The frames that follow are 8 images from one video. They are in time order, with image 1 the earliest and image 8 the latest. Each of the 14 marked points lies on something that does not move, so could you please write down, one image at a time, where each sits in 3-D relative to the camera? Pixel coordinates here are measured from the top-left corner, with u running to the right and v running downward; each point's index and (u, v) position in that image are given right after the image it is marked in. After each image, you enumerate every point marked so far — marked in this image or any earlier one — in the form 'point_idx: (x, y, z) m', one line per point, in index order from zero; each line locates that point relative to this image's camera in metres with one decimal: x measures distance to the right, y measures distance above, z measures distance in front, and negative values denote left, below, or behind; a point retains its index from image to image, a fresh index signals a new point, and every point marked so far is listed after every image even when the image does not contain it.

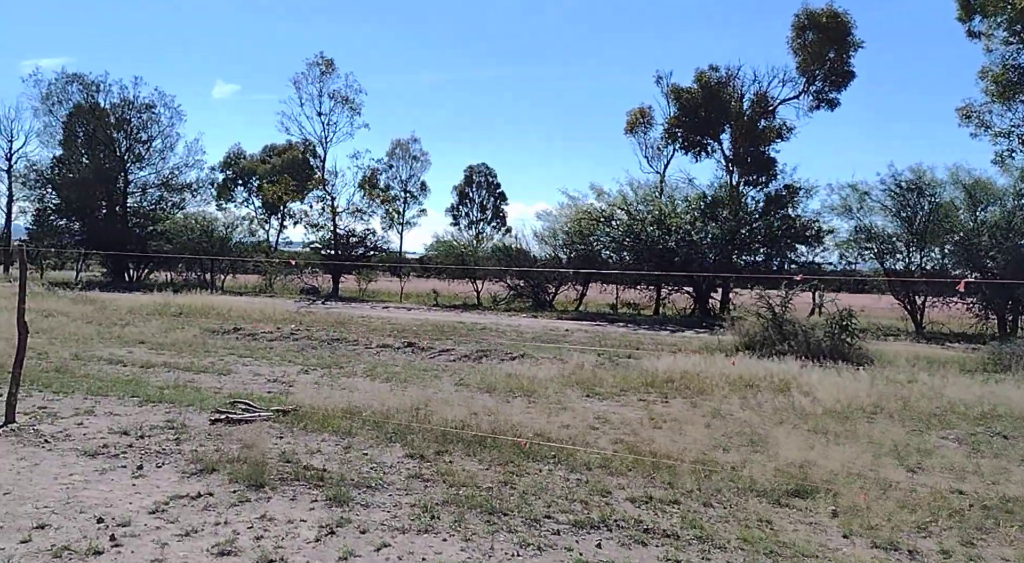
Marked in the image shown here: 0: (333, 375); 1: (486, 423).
0: (-2.5, -1.3, +11.6) m
1: (-0.2, -1.2, +7.3) m
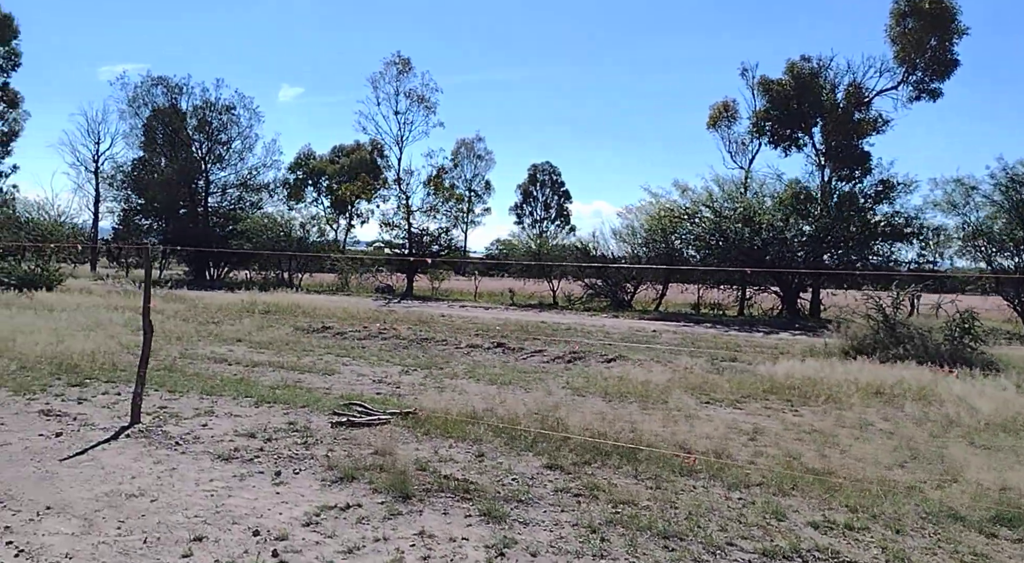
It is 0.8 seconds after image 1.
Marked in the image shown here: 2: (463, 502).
0: (-1.1, -1.3, +11.4) m
1: (+0.9, -1.2, +6.9) m
2: (-0.3, -1.4, +5.1) m
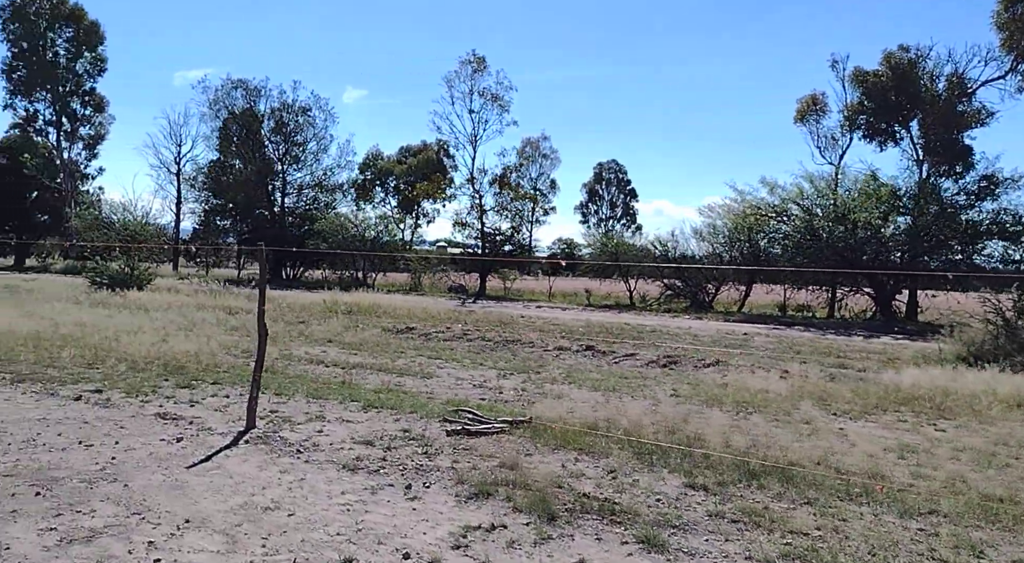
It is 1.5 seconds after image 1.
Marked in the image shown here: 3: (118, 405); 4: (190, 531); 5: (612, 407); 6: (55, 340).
0: (+0.3, -1.3, +11.1) m
1: (+1.9, -1.3, +6.5) m
2: (+0.6, -1.4, +4.8) m
3: (-4.1, -1.3, +8.8) m
4: (-1.8, -1.4, +4.7) m
5: (+1.1, -1.3, +8.7) m
6: (-7.3, -1.0, +13.3) m
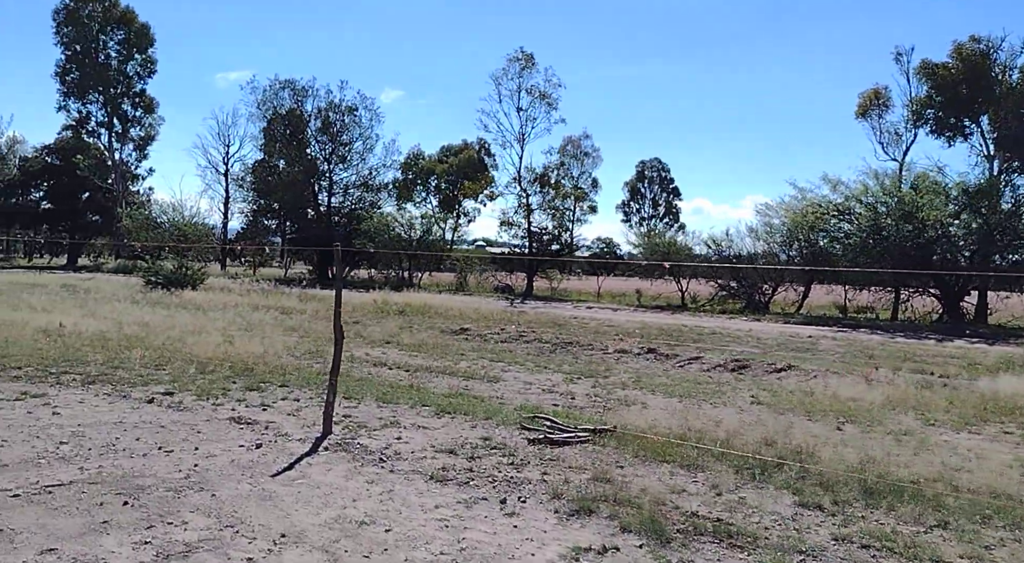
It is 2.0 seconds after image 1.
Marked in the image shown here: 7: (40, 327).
0: (+1.2, -1.4, +10.8) m
1: (+2.6, -1.3, +6.1) m
2: (+1.2, -1.4, +4.4) m
3: (-3.3, -1.4, +8.7) m
4: (-1.2, -1.4, +4.5) m
5: (+1.9, -1.3, +8.4) m
6: (-6.3, -1.0, +13.3) m
7: (-8.3, -0.8, +14.7) m
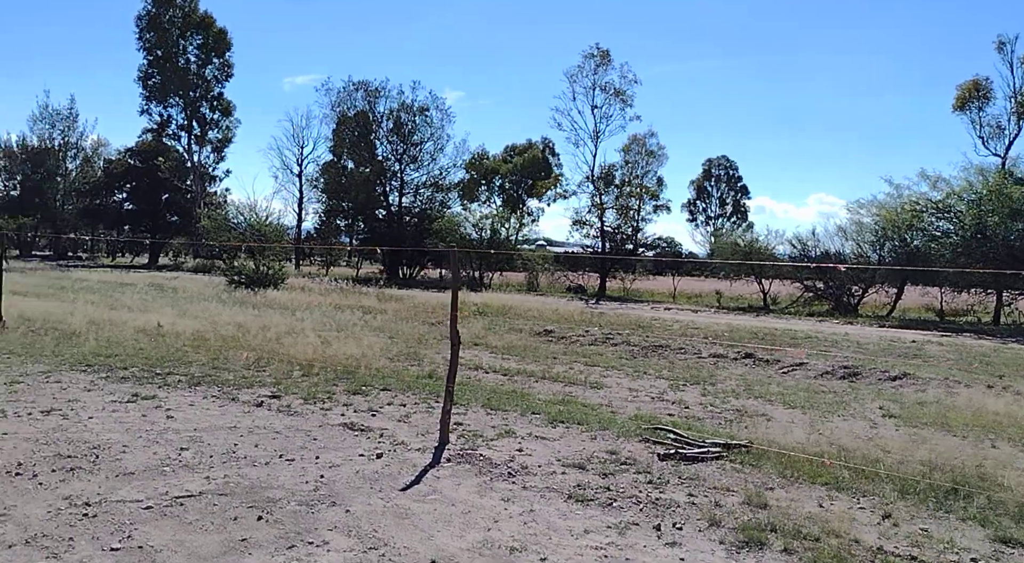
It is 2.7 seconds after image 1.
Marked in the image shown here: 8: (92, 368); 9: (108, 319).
0: (+2.5, -1.4, +10.3) m
1: (+3.6, -1.4, +5.5) m
2: (+2.0, -1.5, +3.9) m
3: (-2.2, -1.4, +8.6) m
4: (-0.4, -1.5, +4.2) m
5: (+3.0, -1.4, +7.8) m
6: (-4.8, -1.0, +13.3) m
7: (-6.7, -0.8, +14.9) m
8: (-5.7, -1.2, +11.4) m
9: (-7.7, -0.7, +15.8) m
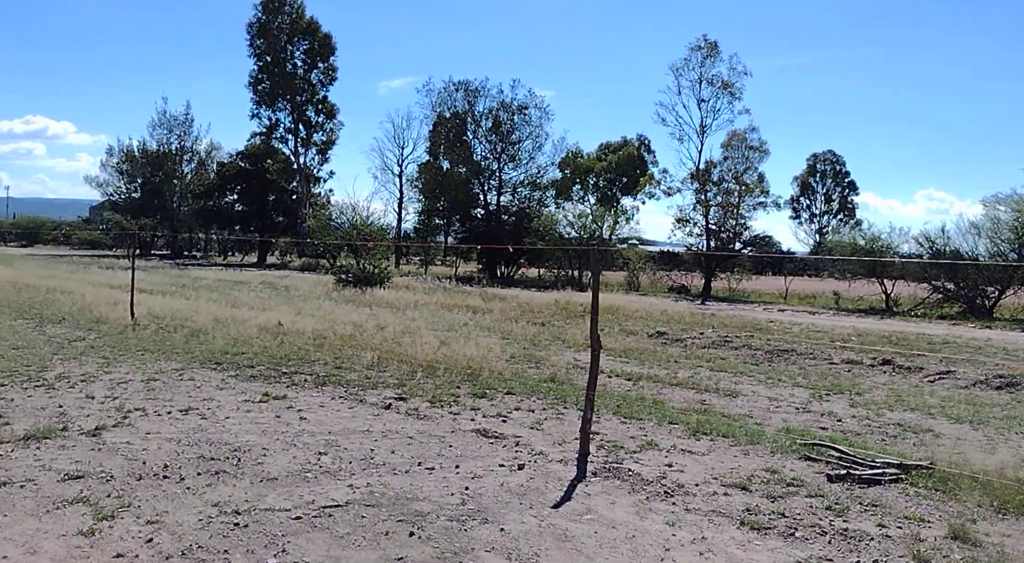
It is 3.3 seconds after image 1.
0: (+4.1, -1.4, +9.5) m
1: (+4.6, -1.4, +4.6) m
2: (+2.9, -1.5, +3.3) m
3: (-0.8, -1.4, +8.3) m
4: (+0.5, -1.5, +3.7) m
5: (+4.2, -1.4, +7.0) m
6: (-2.8, -1.0, +13.4) m
7: (-4.6, -0.8, +15.1) m
8: (-4.0, -1.2, +11.5) m
9: (-5.5, -0.7, +16.2) m
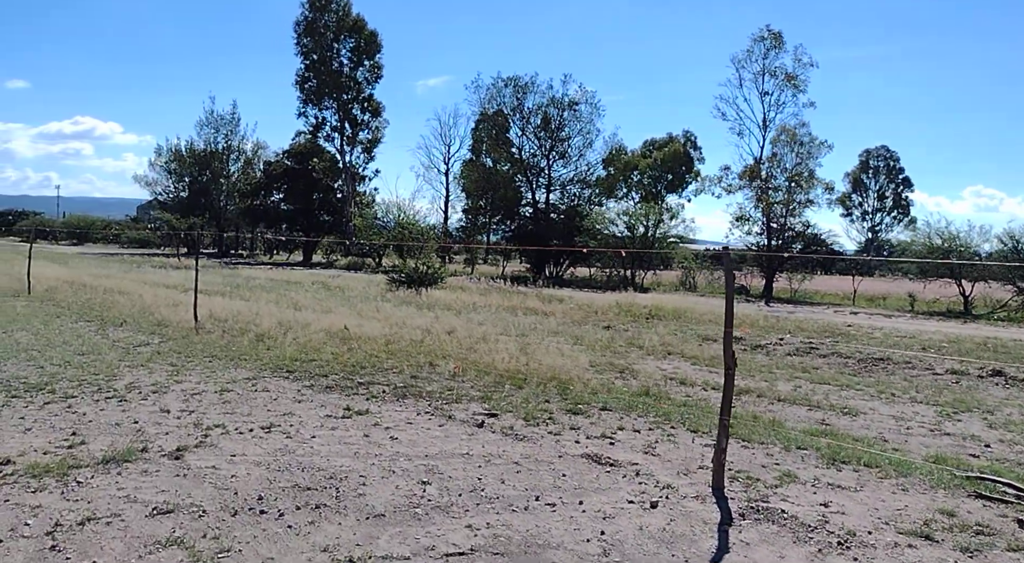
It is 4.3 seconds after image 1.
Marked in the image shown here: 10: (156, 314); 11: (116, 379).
0: (+5.1, -1.5, +8.6) m
1: (+5.4, -1.5, +3.7) m
2: (+3.6, -1.6, +2.4) m
3: (+0.2, -1.5, +7.6) m
4: (+1.3, -1.6, +3.0) m
5: (+5.2, -1.5, +6.1) m
6: (-1.6, -1.0, +12.7) m
7: (-3.3, -0.9, +14.6) m
8: (-2.9, -1.2, +11.0) m
9: (-4.1, -0.7, +15.7) m
10: (-7.3, -0.7, +17.1) m
11: (-4.9, -1.2, +10.2) m
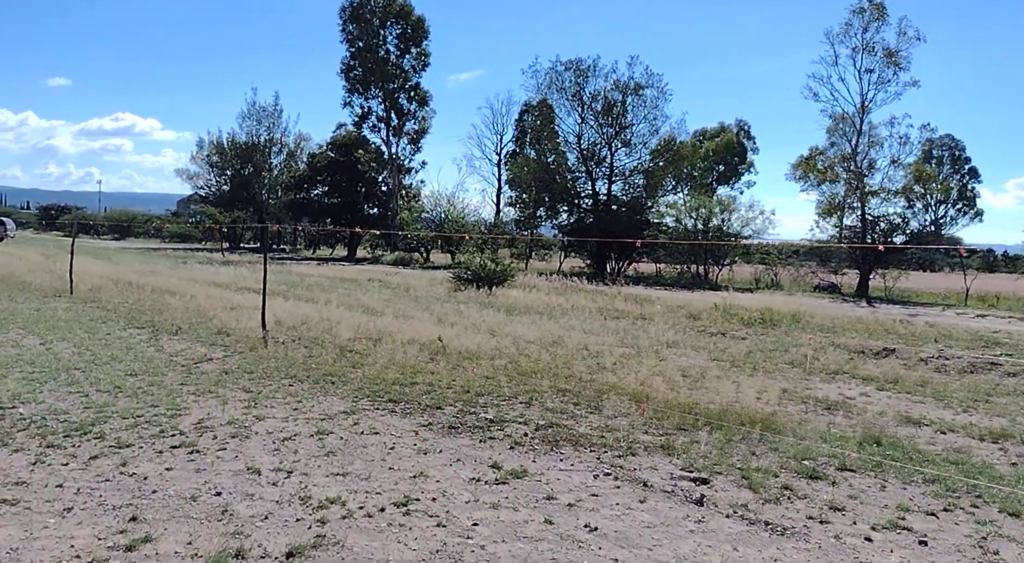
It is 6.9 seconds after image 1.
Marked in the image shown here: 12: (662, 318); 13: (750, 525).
0: (+6.7, -1.6, +5.9) m
1: (+6.8, -1.6, +1.0) m
2: (+5.0, -1.8, -0.2) m
3: (+1.8, -1.6, +5.1) m
4: (+2.7, -1.7, +0.5) m
5: (+6.7, -1.6, +3.4) m
6: (+0.2, -1.1, +10.3) m
7: (-1.4, -0.9, +12.2) m
8: (-1.2, -1.3, +8.6) m
9: (-2.2, -0.8, +13.3) m
10: (-5.4, -0.7, +14.9) m
11: (-3.2, -1.3, +7.9) m
12: (+3.5, -0.8, +18.5) m
13: (+1.5, -1.6, +5.3) m
